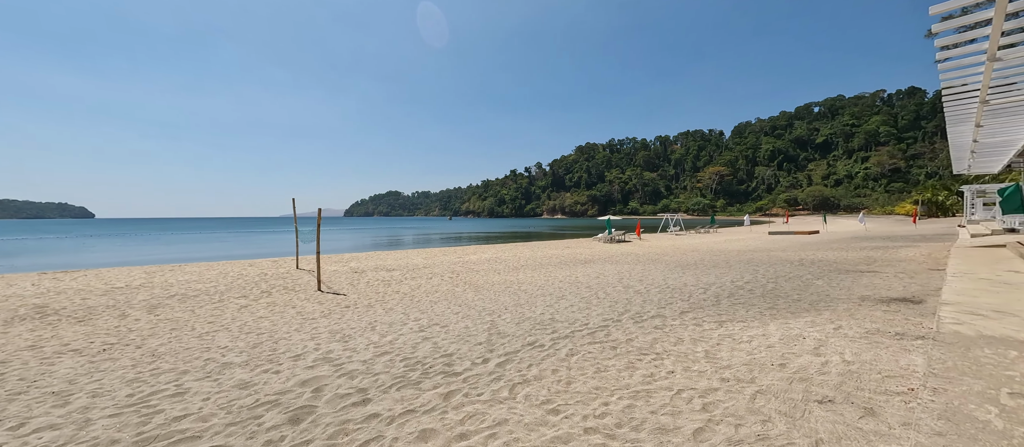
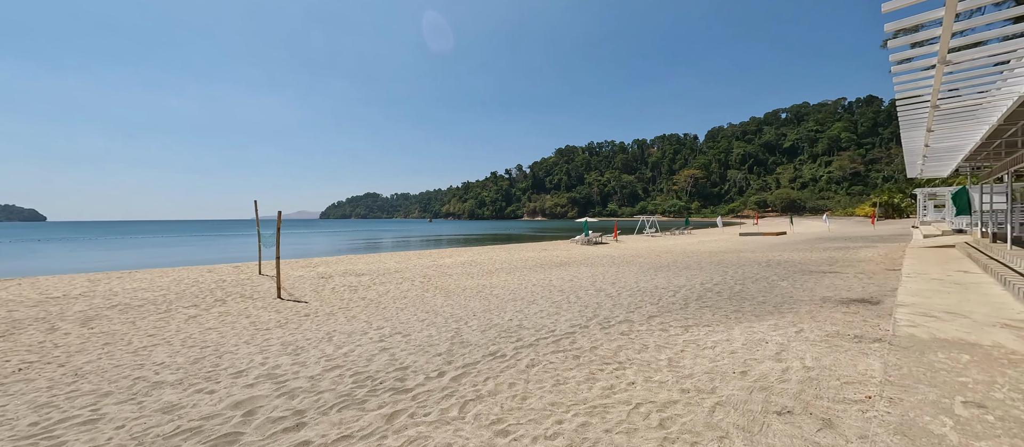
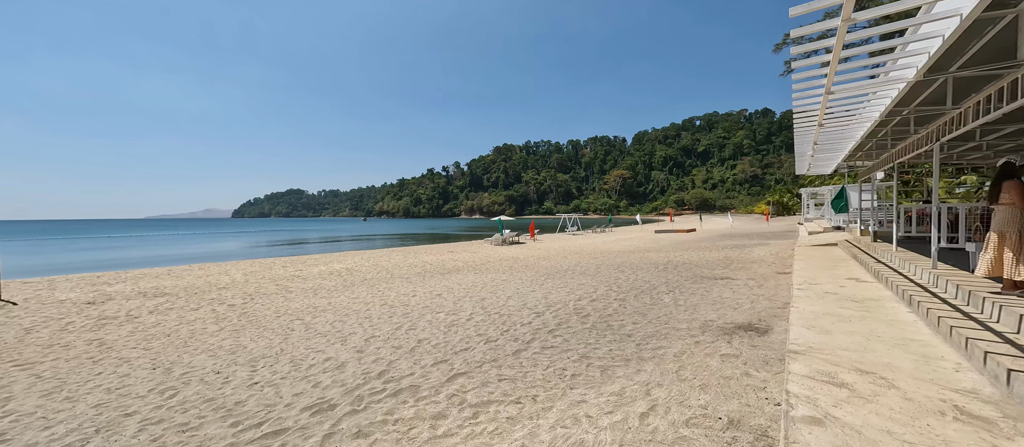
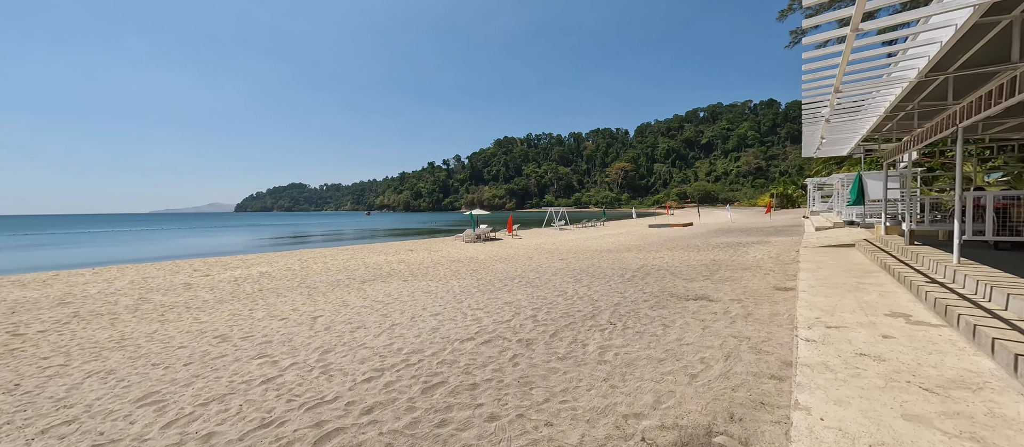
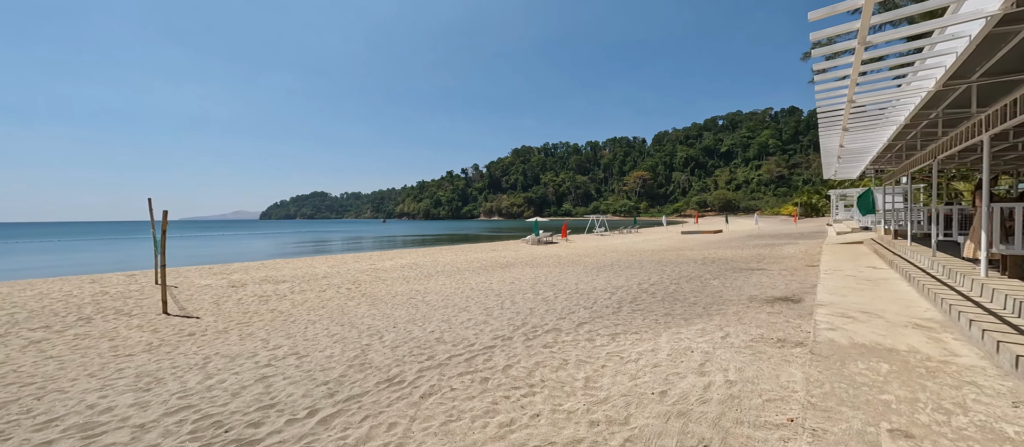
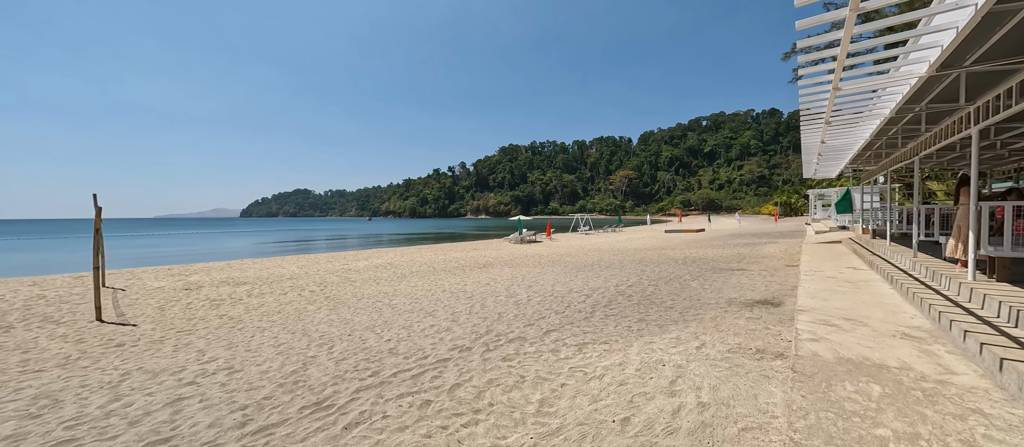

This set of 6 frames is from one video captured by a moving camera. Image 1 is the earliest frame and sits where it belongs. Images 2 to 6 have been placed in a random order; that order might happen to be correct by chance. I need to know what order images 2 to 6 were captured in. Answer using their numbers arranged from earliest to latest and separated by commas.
2, 5, 6, 3, 4
